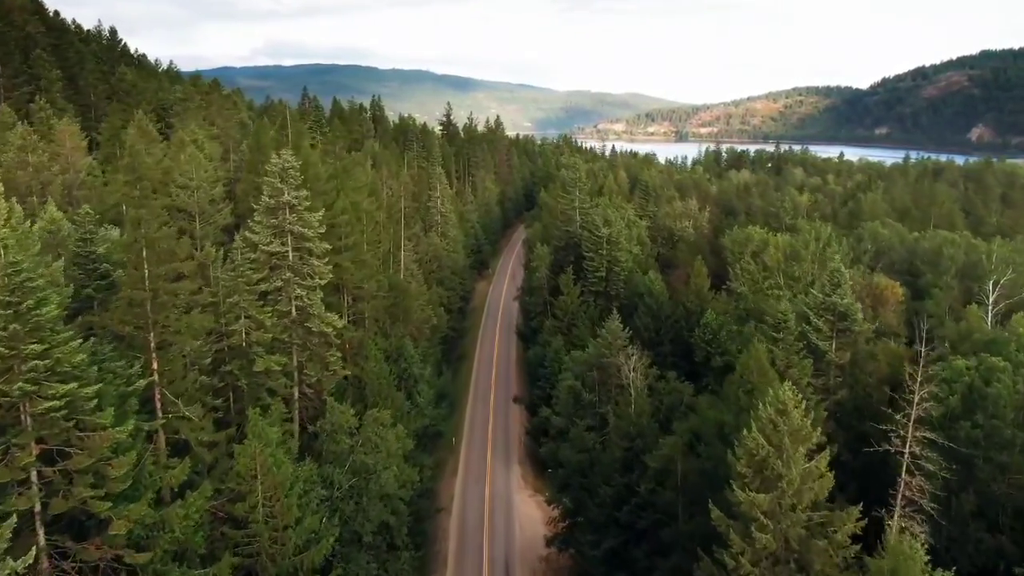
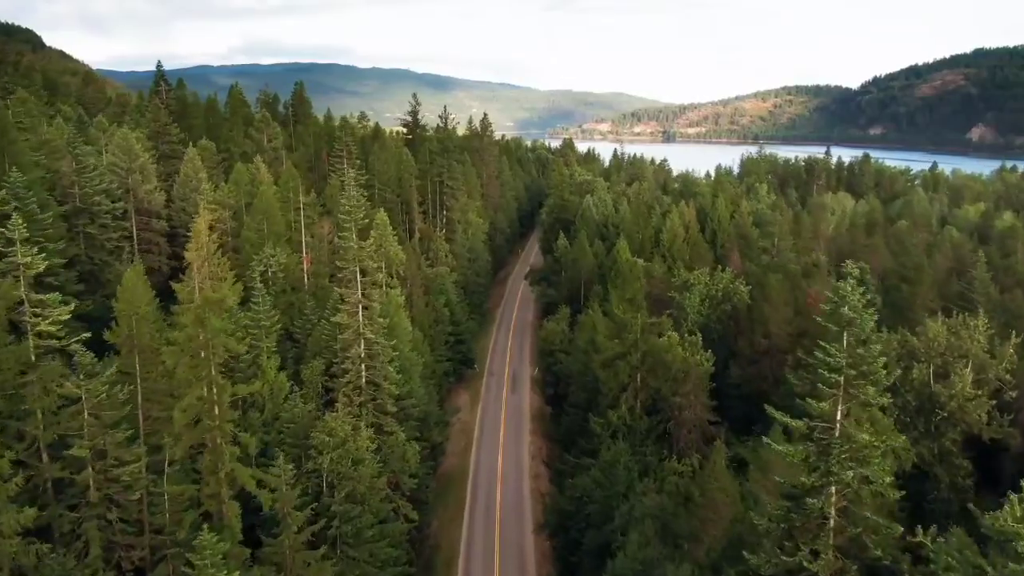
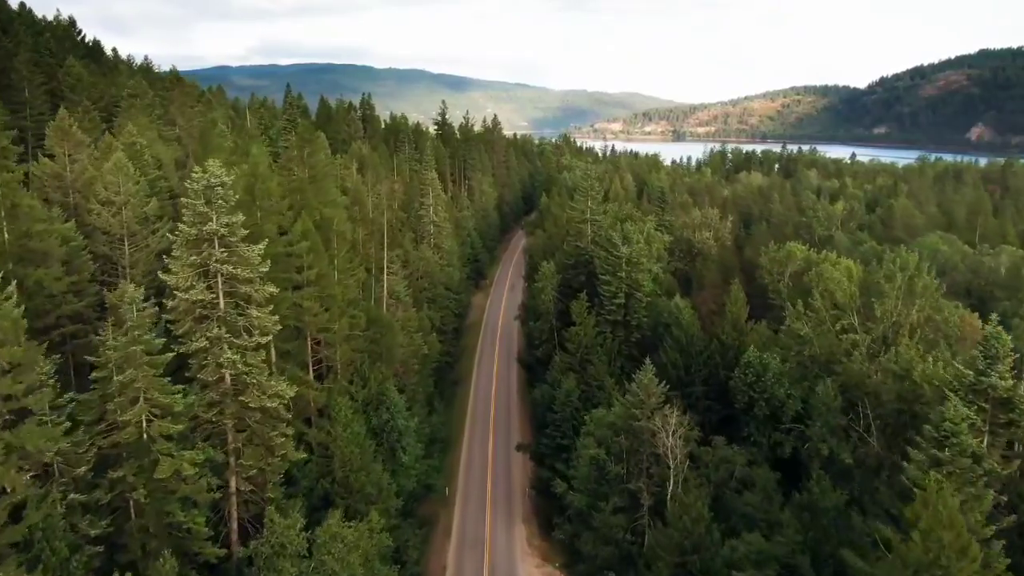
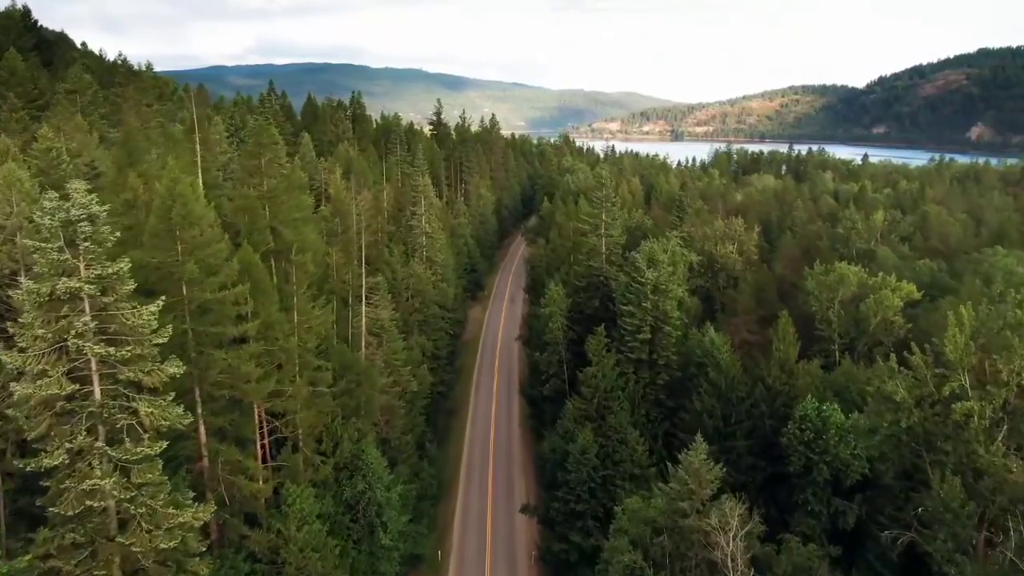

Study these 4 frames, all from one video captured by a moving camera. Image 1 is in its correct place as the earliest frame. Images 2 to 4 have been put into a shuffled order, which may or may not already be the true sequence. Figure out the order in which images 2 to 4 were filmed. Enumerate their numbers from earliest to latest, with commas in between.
3, 4, 2
